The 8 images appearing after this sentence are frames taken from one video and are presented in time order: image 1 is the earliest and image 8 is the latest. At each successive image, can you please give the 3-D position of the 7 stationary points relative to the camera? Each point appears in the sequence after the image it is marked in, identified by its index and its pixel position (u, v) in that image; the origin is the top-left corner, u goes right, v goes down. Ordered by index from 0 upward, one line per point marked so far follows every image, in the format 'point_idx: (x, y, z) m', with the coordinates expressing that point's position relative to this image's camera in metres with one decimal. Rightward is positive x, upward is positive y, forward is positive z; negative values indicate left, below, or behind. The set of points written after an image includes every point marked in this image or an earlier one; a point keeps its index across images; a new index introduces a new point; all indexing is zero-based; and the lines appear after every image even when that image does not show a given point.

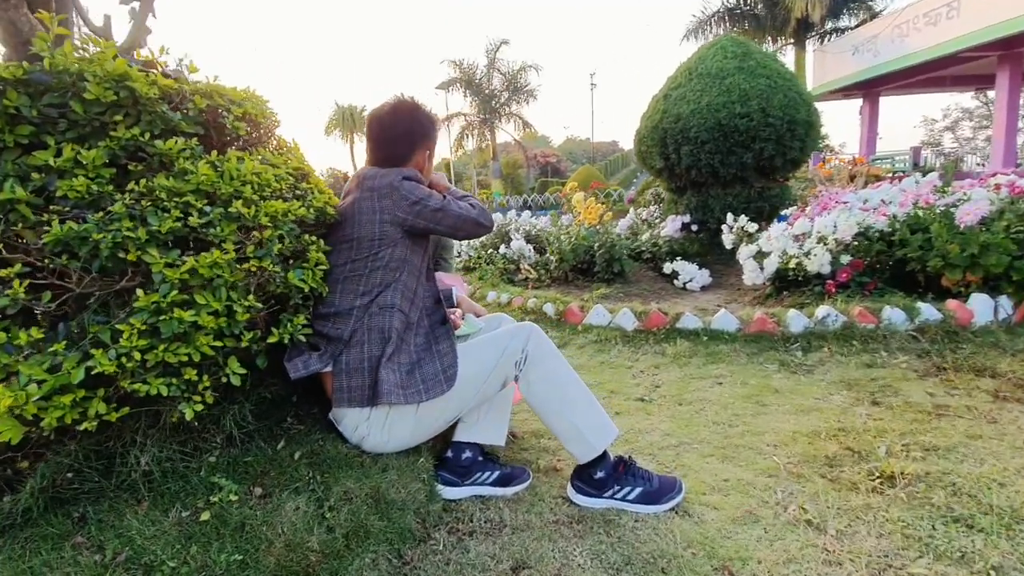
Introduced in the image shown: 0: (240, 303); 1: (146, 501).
0: (-0.7, 0.0, +1.4) m
1: (-0.9, -0.5, +1.3) m
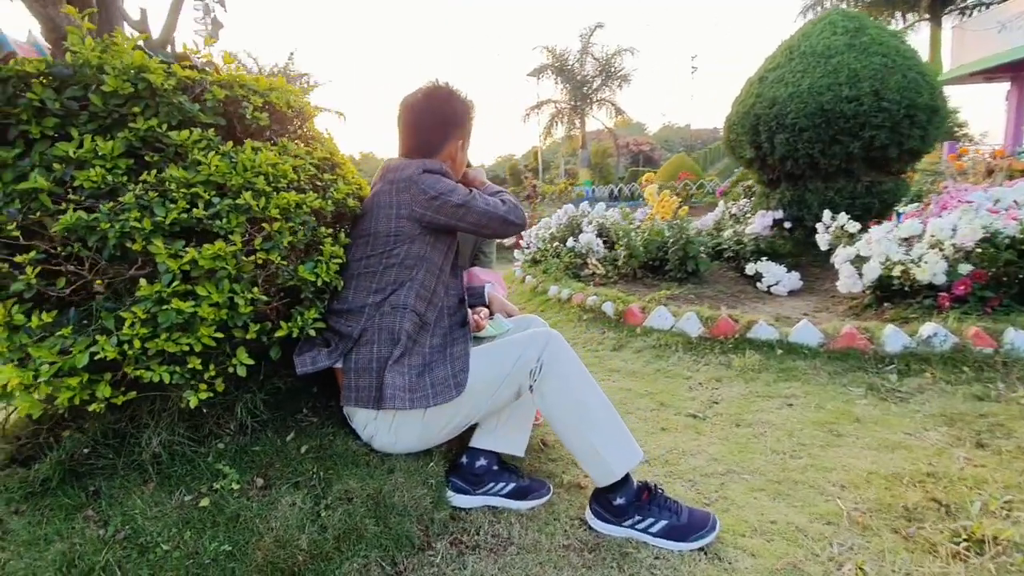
0: (-0.7, 0.0, +1.4) m
1: (-1.0, -0.5, +1.4) m
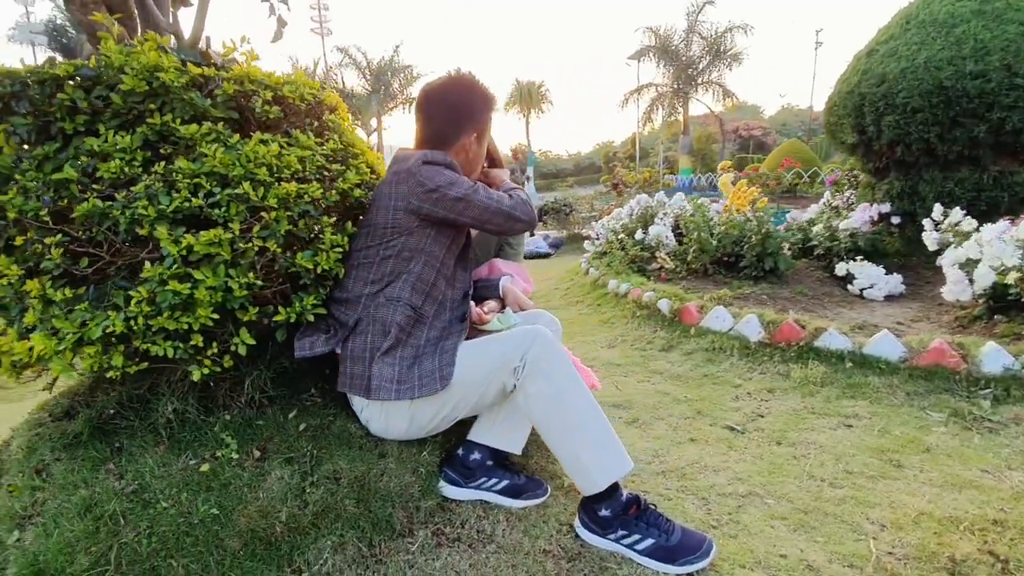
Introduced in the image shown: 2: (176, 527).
0: (-0.8, 0.0, +1.5) m
1: (-1.0, -0.5, +1.5) m
2: (-0.9, -0.6, +1.4) m
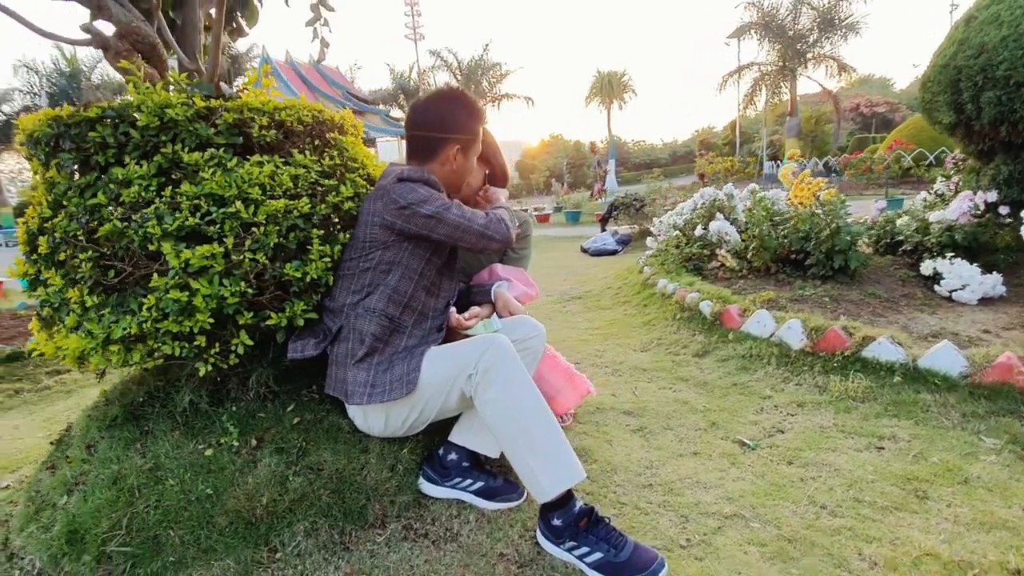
0: (-0.9, 0.0, +1.6) m
1: (-1.1, -0.5, +1.8) m
2: (-1.0, -0.7, +1.6) m
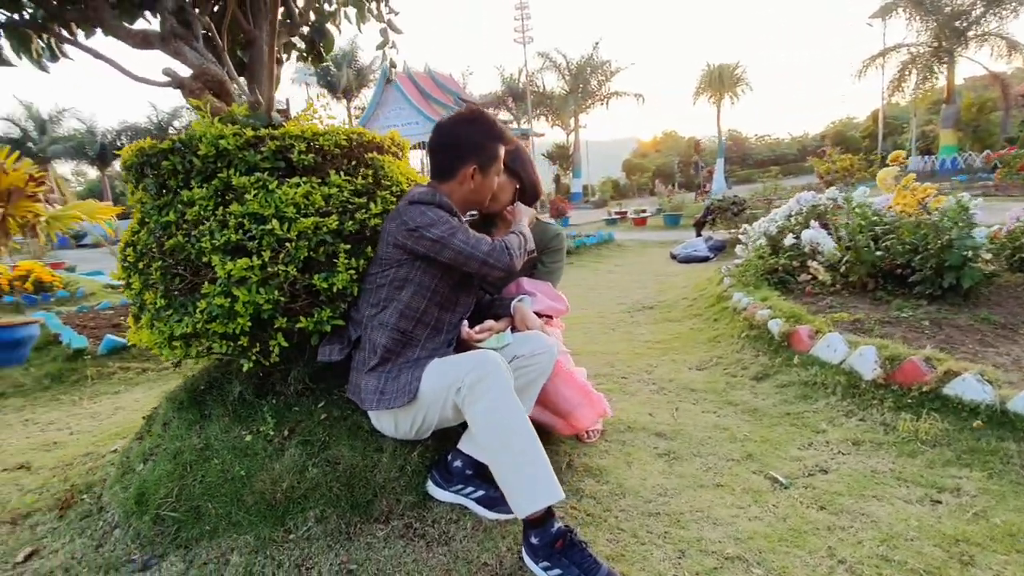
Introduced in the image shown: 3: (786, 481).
0: (-0.9, 0.0, +1.9) m
1: (-1.1, -0.5, +2.1) m
2: (-1.0, -0.7, +1.9) m
3: (+1.0, -0.7, +2.0) m
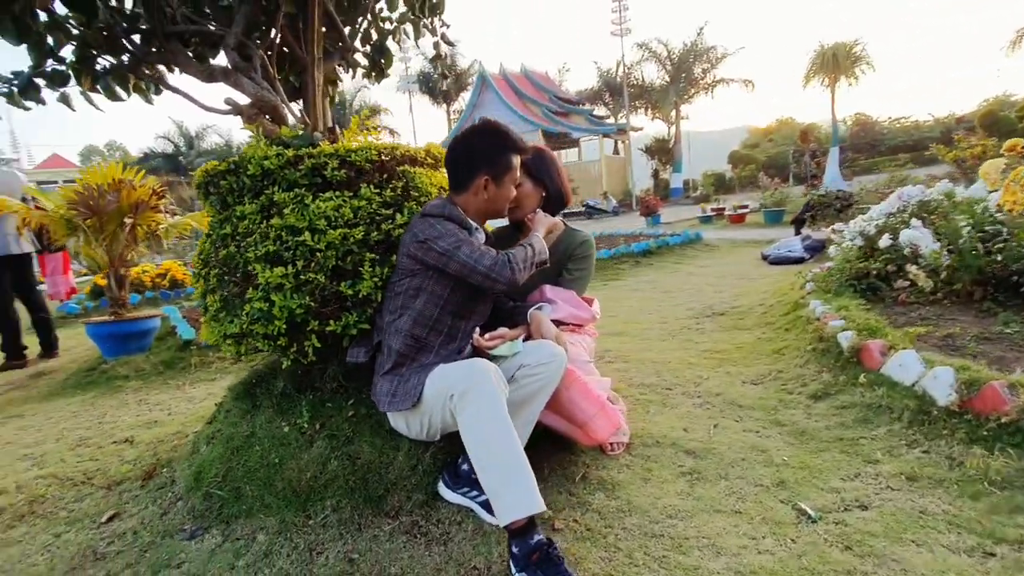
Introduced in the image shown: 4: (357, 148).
0: (-0.9, -0.1, +2.1) m
1: (-1.0, -0.5, +2.3) m
2: (-1.0, -0.7, +2.1) m
3: (+1.0, -0.8, +1.8) m
4: (-0.7, +0.6, +2.2) m
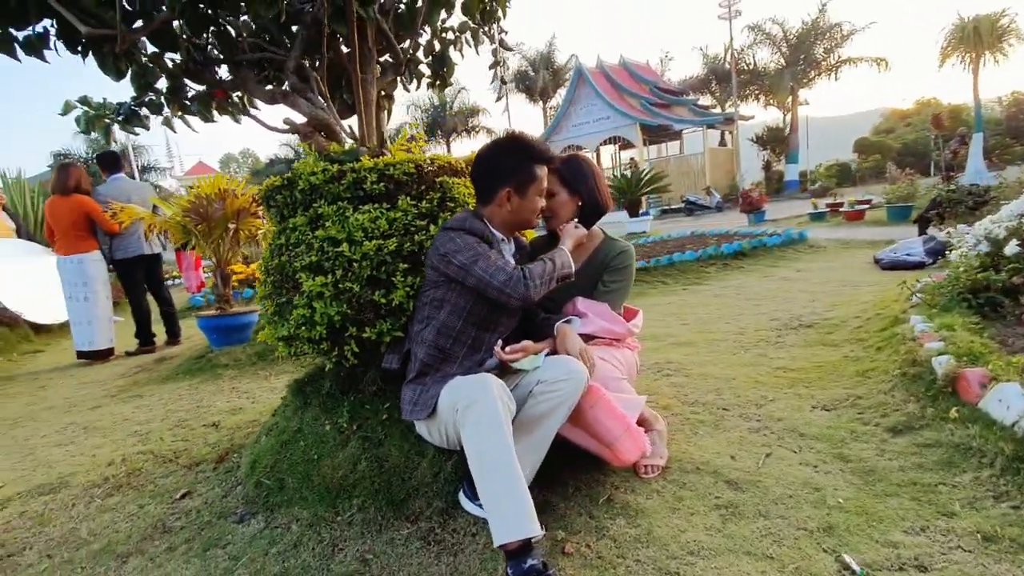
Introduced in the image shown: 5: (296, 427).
0: (-0.7, -0.1, +2.2) m
1: (-0.9, -0.6, +2.4) m
2: (-0.9, -0.7, +2.3) m
3: (+1.0, -0.8, +1.6) m
4: (-0.5, +0.6, +2.3) m
5: (-1.0, -0.6, +2.4) m
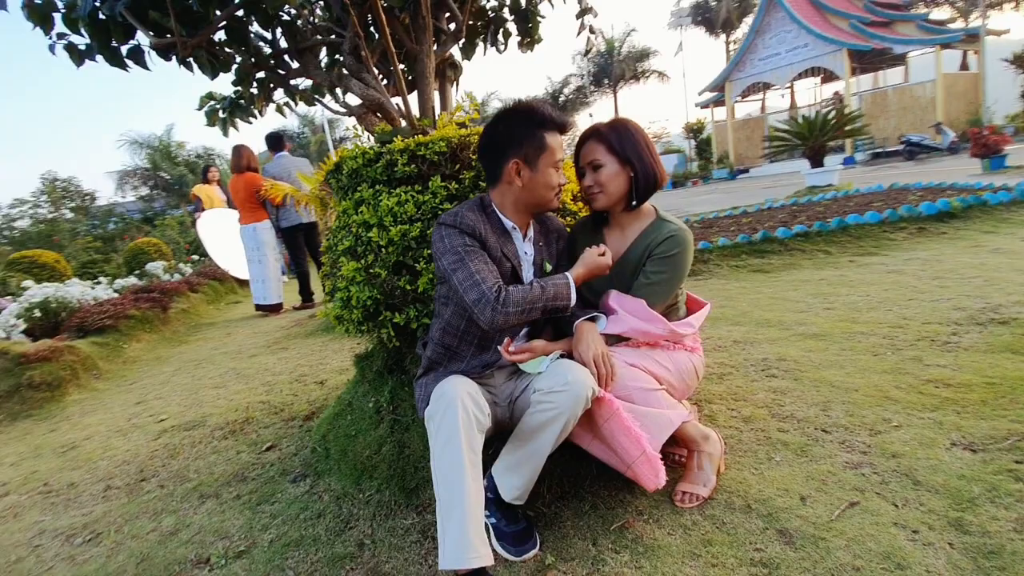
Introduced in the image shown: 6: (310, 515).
0: (-0.6, 0.0, +2.2) m
1: (-0.7, -0.5, +2.6) m
2: (-0.8, -0.7, +2.4) m
3: (+0.9, -0.9, +1.1) m
4: (-0.4, +0.6, +2.2) m
5: (-0.8, -0.6, +2.5) m
6: (-0.8, -0.9, +2.1) m
